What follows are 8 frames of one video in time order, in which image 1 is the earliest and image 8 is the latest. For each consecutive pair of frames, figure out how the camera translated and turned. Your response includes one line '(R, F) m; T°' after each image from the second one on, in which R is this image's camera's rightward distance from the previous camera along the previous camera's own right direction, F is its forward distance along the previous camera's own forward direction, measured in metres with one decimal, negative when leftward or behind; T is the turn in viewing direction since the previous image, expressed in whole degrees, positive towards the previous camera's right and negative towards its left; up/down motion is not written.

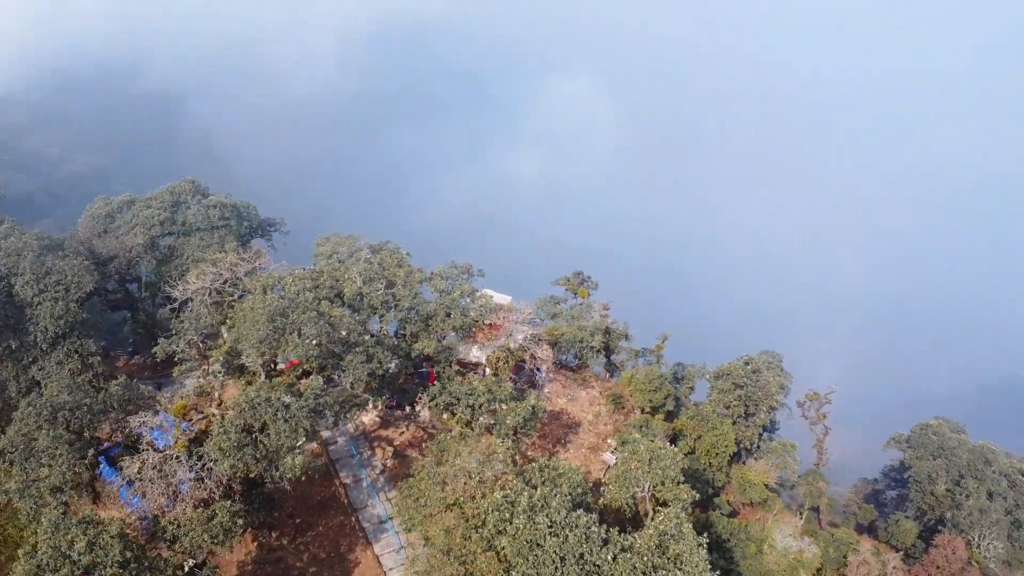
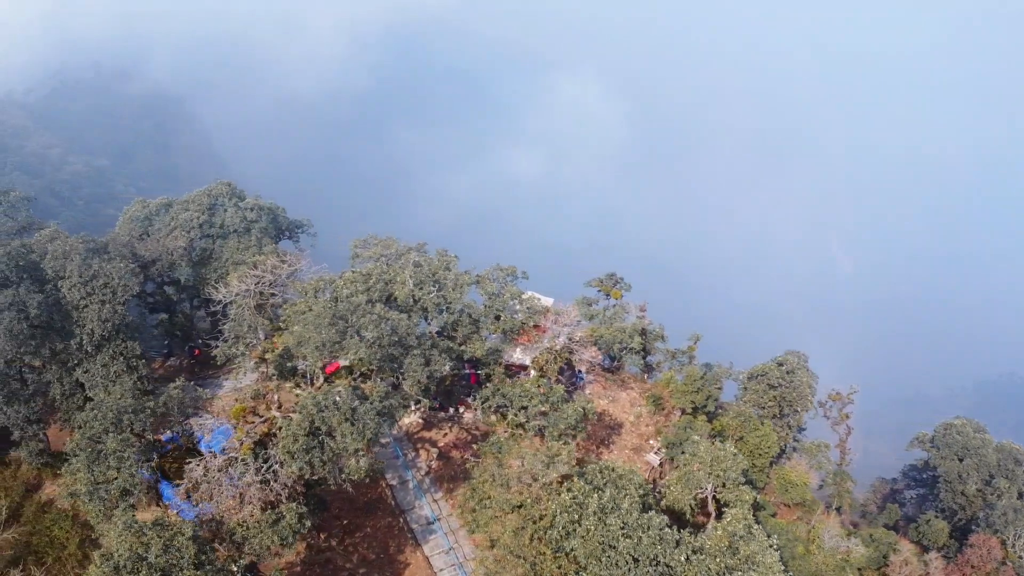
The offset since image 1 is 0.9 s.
(-1.7, -0.1) m; 0°
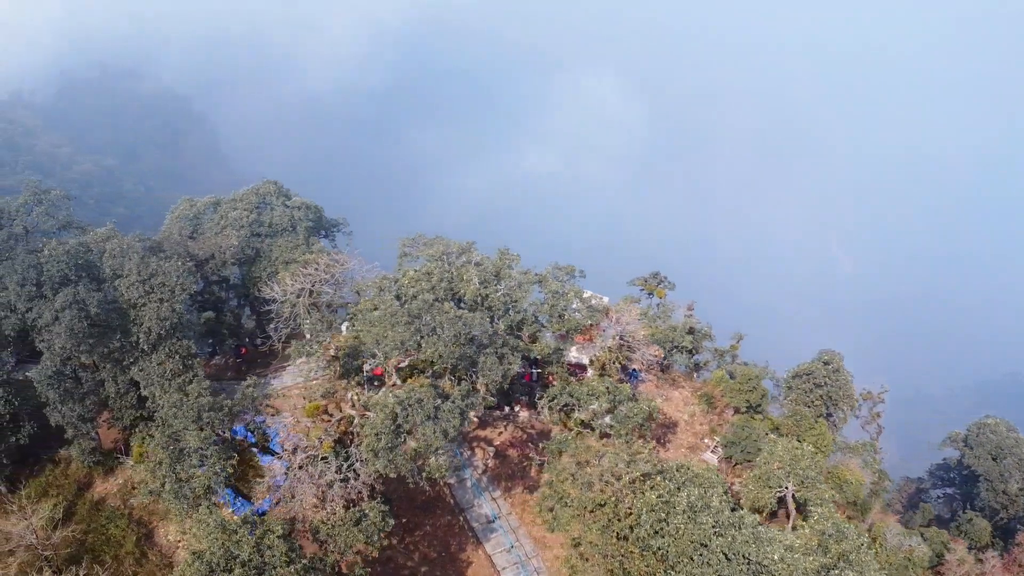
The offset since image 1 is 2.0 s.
(-2.2, 0.0) m; 0°
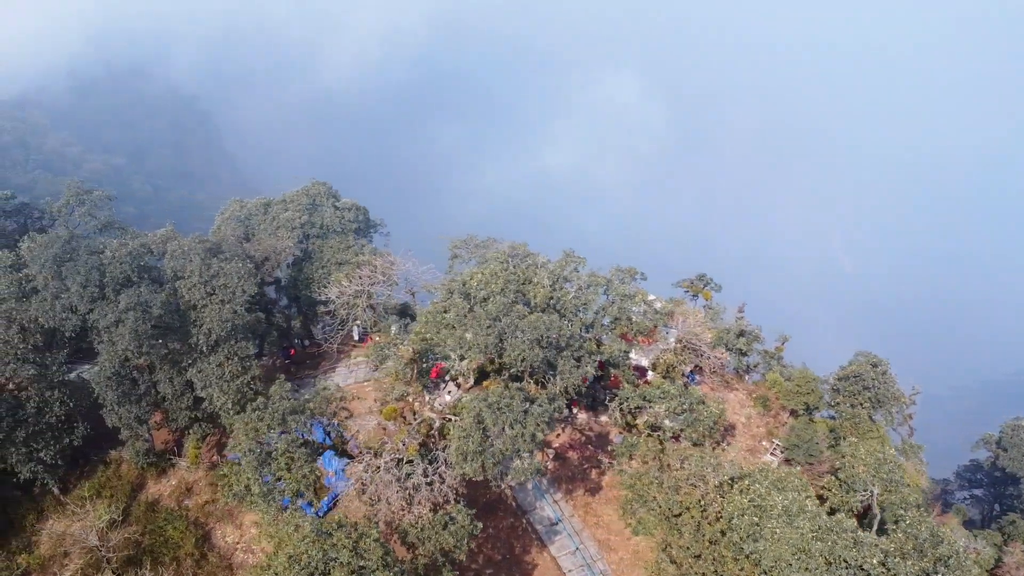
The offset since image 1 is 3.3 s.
(-2.4, 0.0) m; 0°
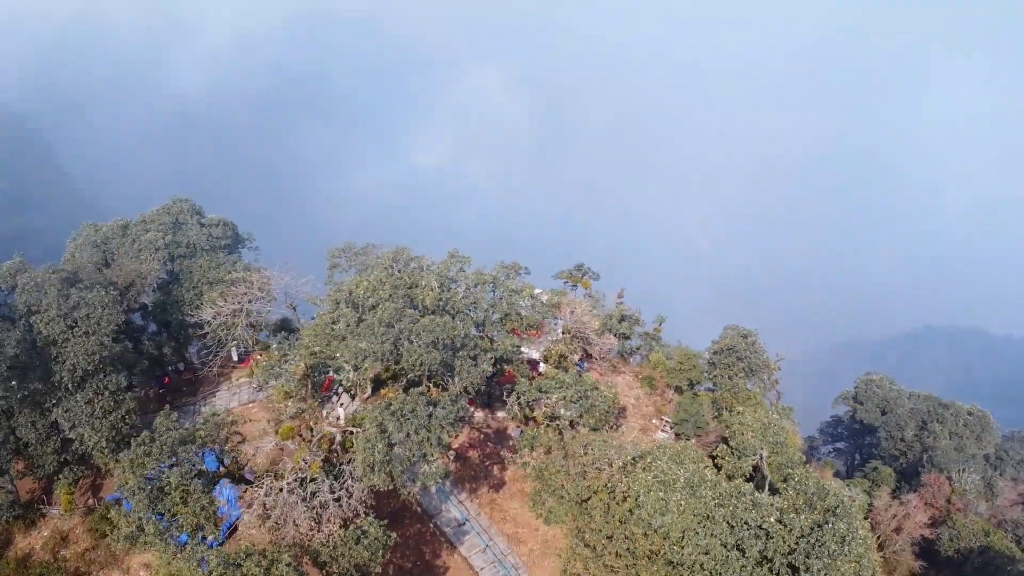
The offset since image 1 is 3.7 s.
(+1.2, -0.6) m; +8°
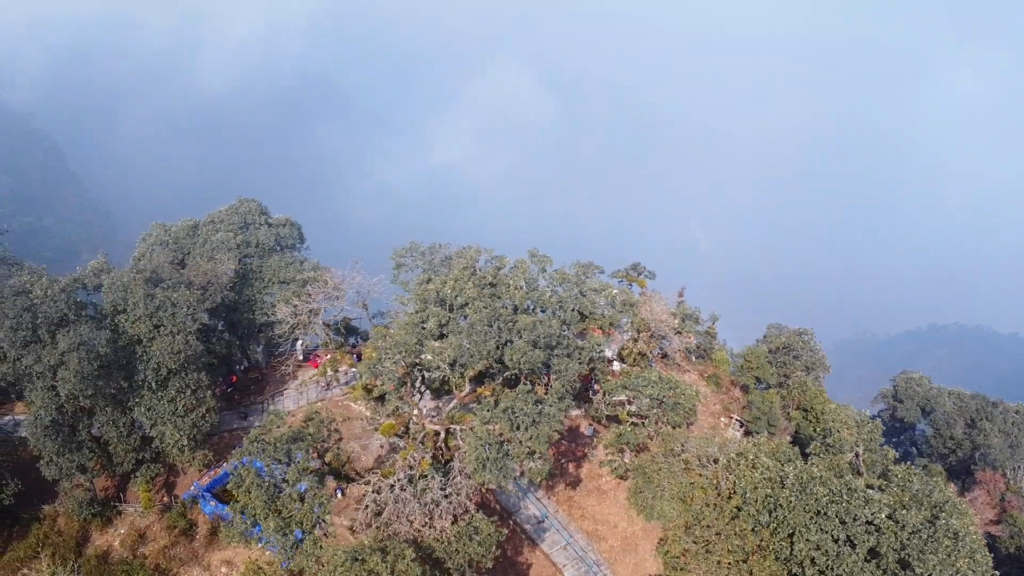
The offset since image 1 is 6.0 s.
(-3.0, -0.1) m; 0°
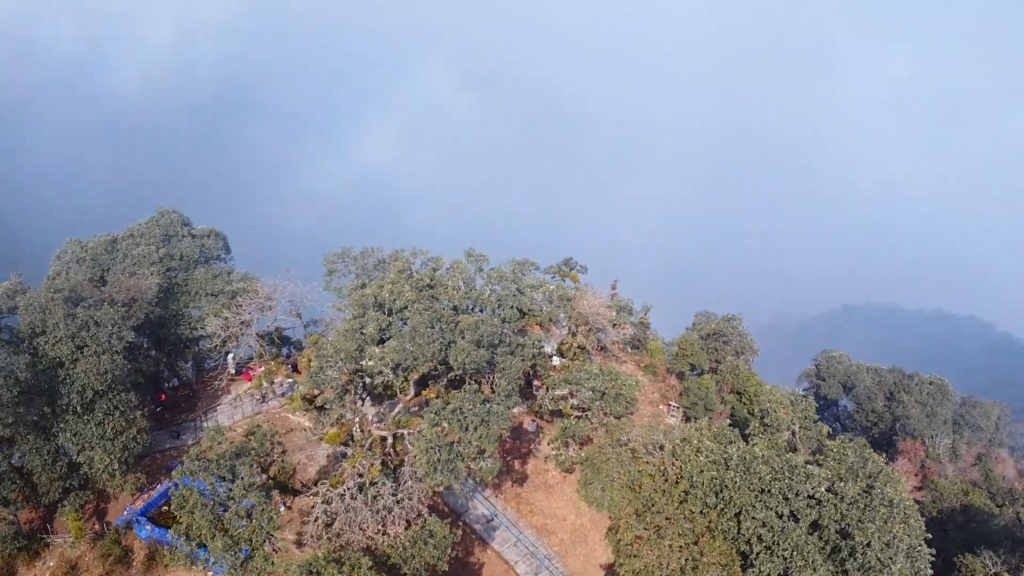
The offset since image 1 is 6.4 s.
(+0.4, -0.5) m; +5°
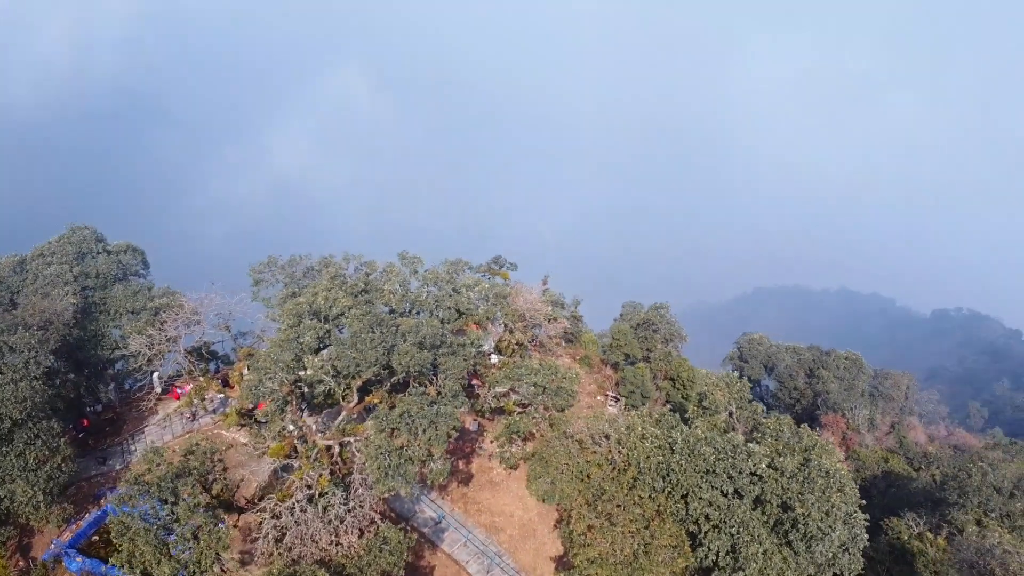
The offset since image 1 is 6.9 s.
(+0.2, -0.4) m; +6°
